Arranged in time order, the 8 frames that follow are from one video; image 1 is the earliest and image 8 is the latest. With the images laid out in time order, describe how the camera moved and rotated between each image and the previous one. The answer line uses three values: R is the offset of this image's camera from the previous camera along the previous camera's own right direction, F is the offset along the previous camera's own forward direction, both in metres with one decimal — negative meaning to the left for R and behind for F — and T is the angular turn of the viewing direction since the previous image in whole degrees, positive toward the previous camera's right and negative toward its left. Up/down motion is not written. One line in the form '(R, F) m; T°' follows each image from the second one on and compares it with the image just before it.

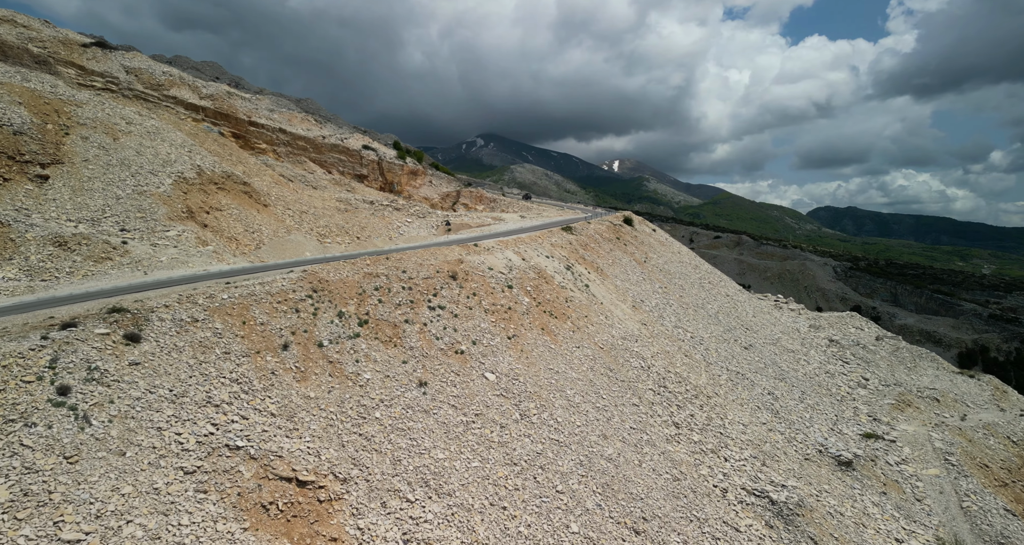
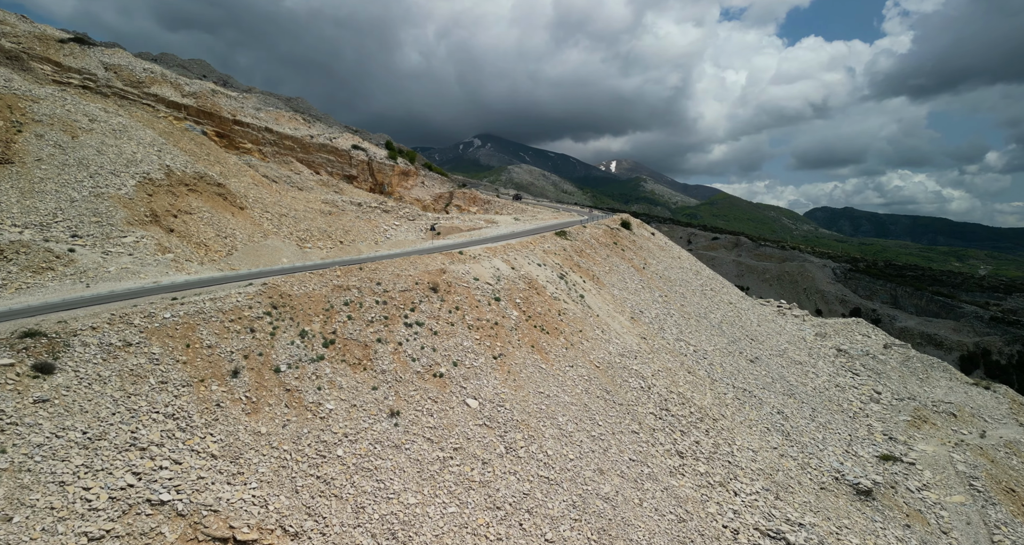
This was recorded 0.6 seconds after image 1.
(+0.5, +2.2) m; 0°
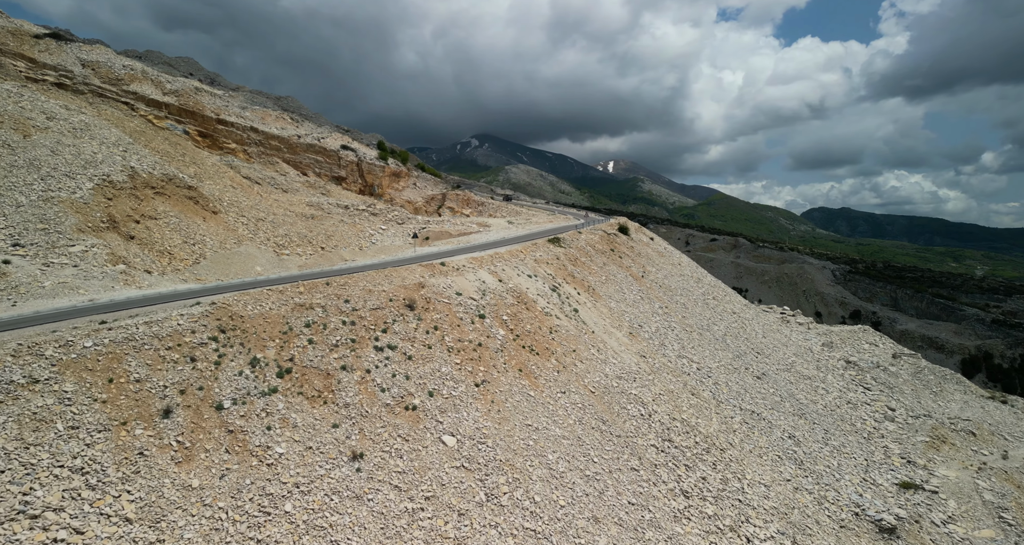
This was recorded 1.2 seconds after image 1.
(+0.5, +2.2) m; 0°
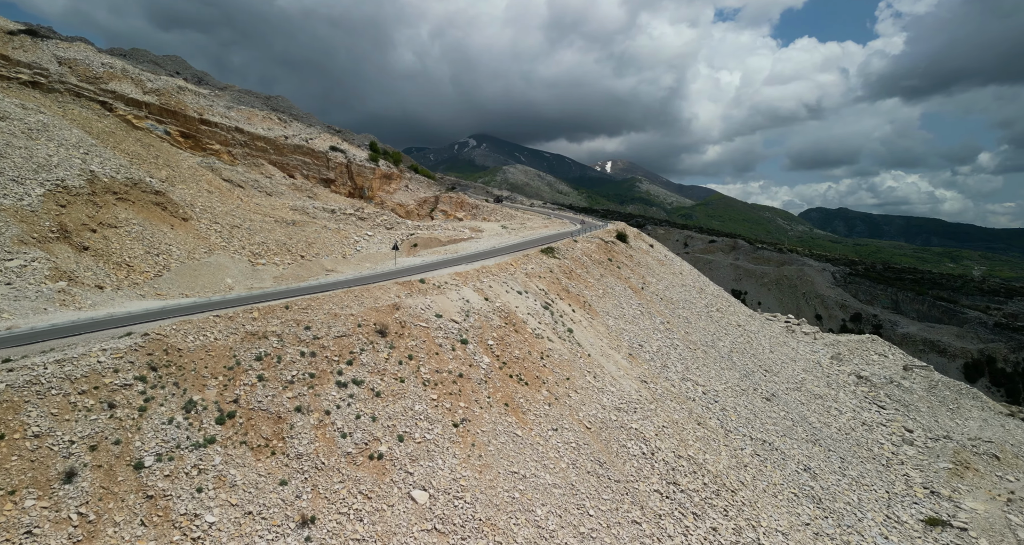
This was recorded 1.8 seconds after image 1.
(+0.5, +2.2) m; 0°
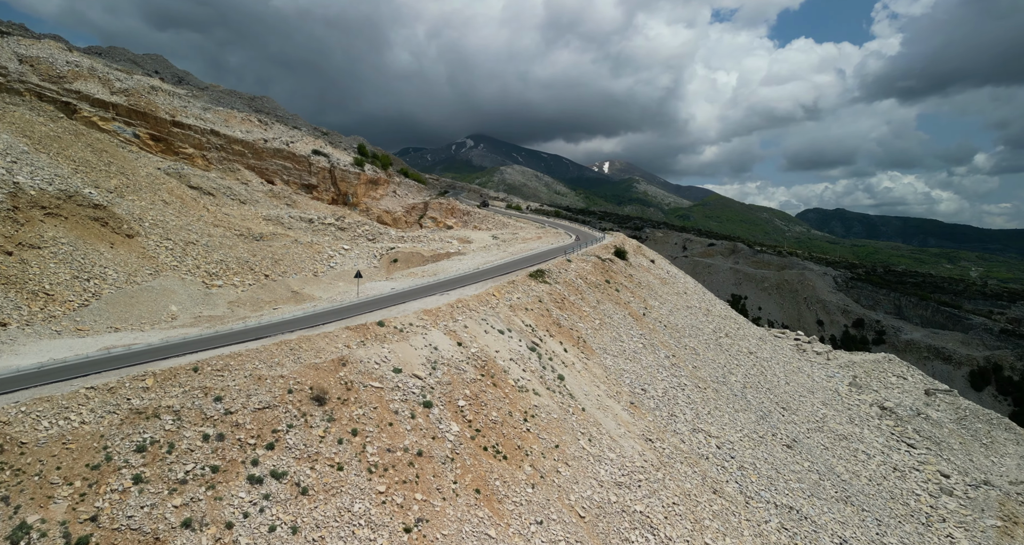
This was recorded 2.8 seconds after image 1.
(+0.7, +3.6) m; 0°
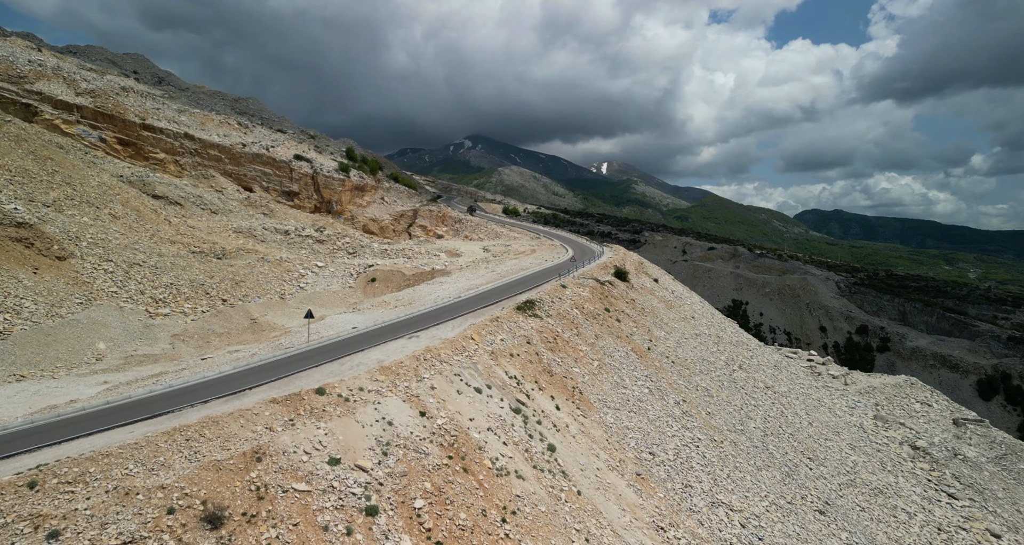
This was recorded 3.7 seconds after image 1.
(+0.6, +3.6) m; 0°
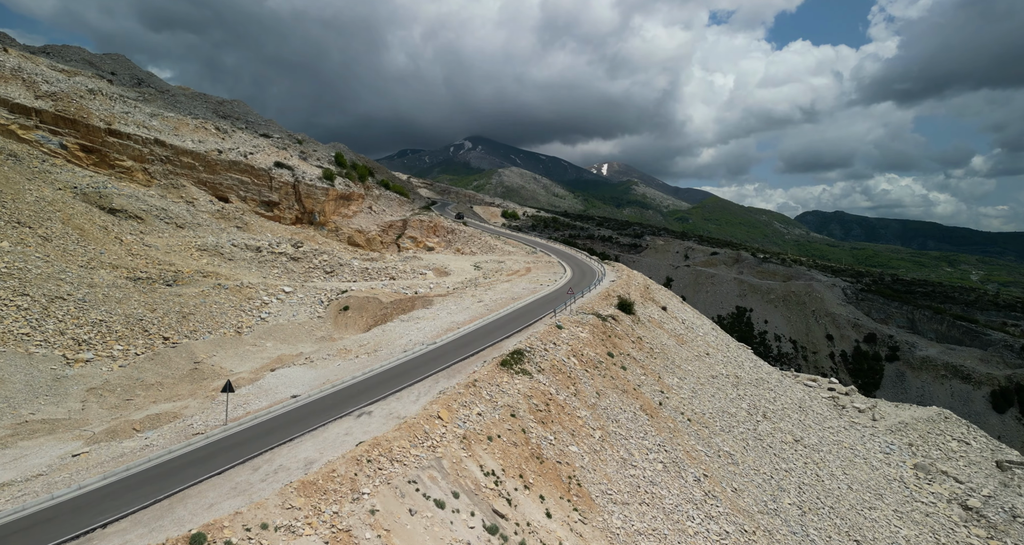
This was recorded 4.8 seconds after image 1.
(+0.6, +4.0) m; 0°
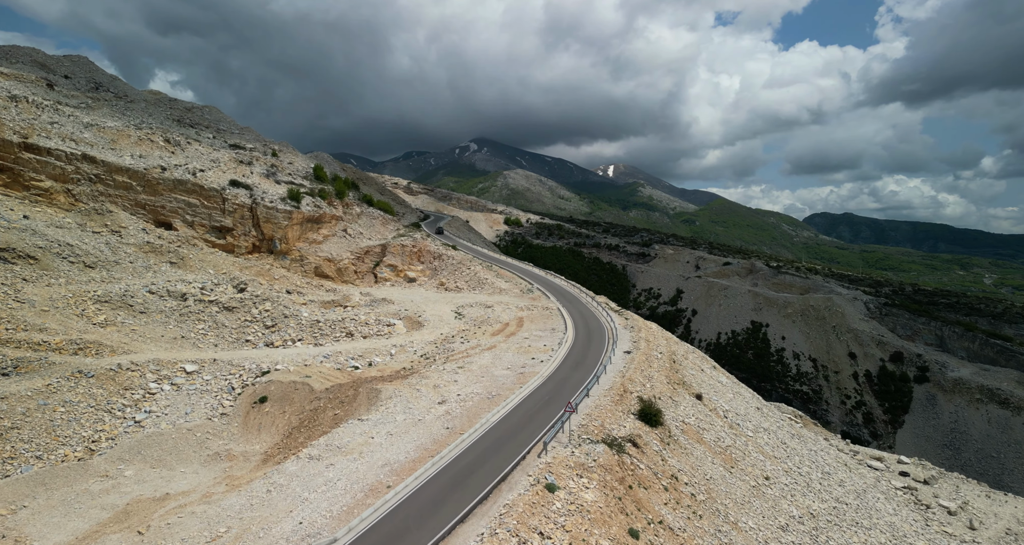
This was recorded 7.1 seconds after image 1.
(+1.3, +8.7) m; -1°
